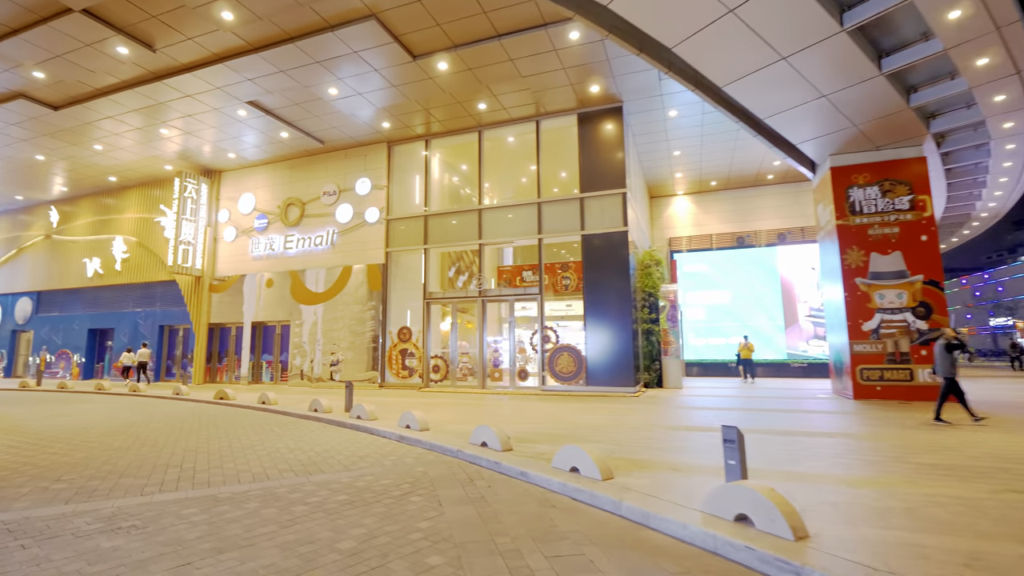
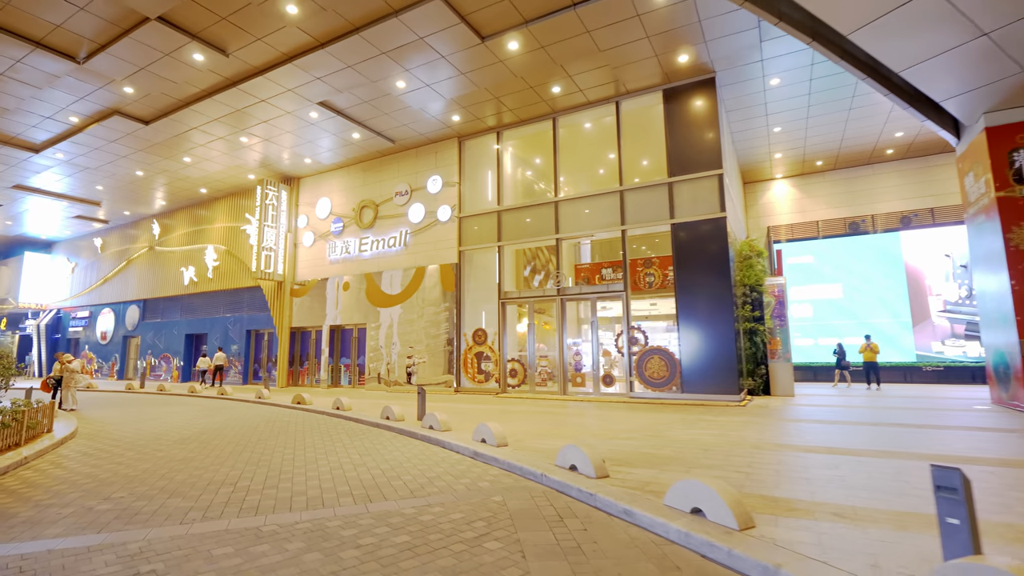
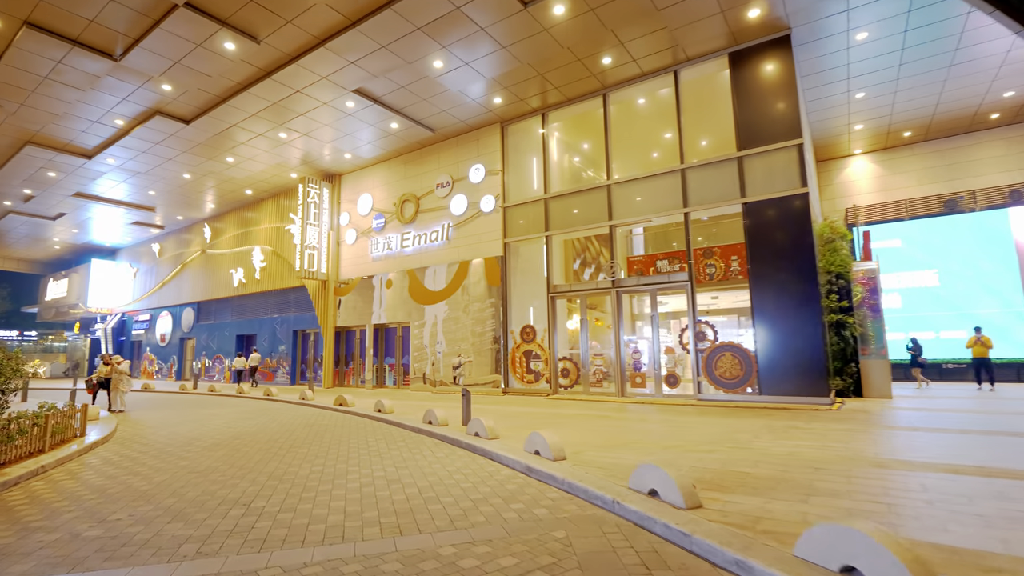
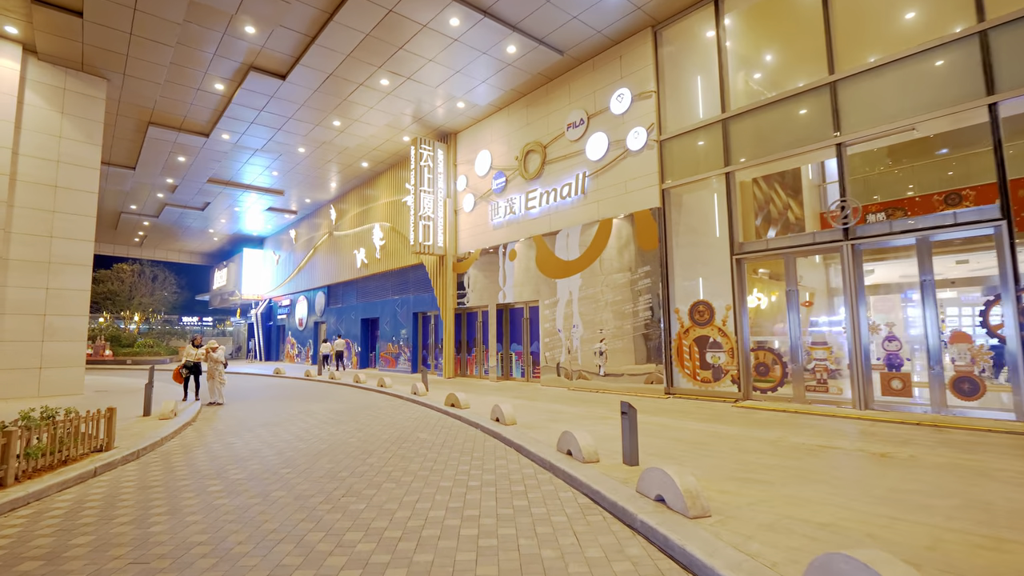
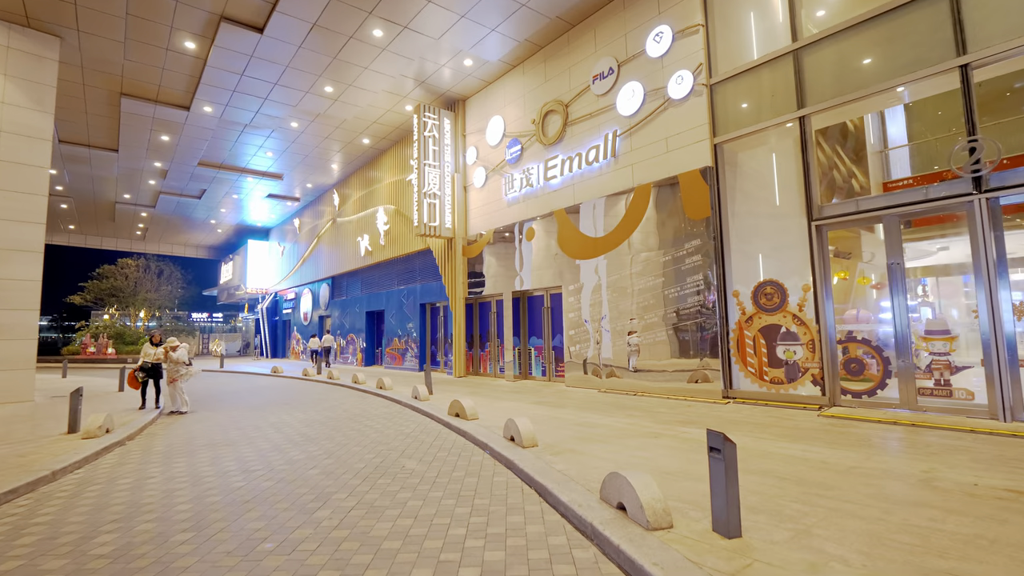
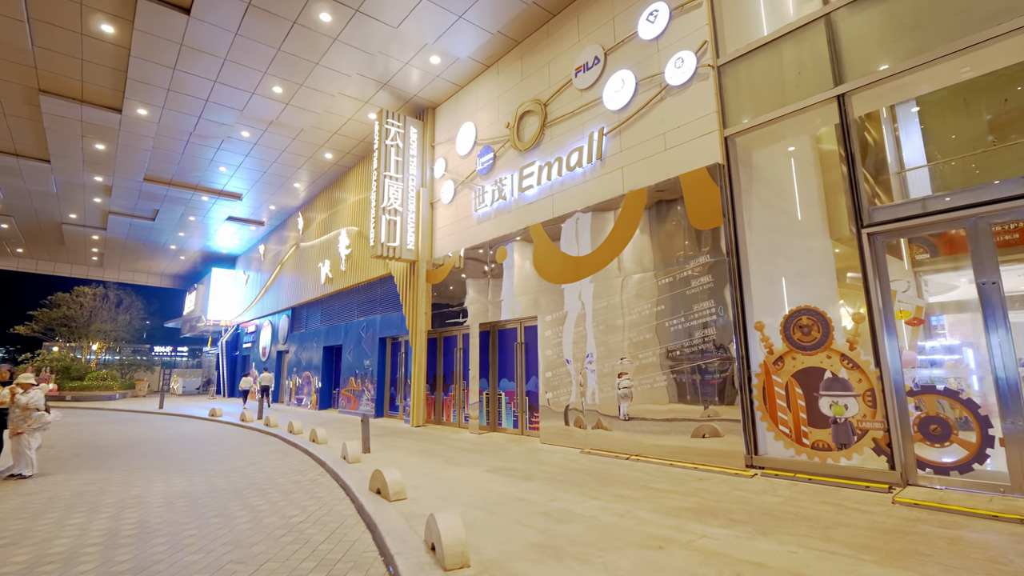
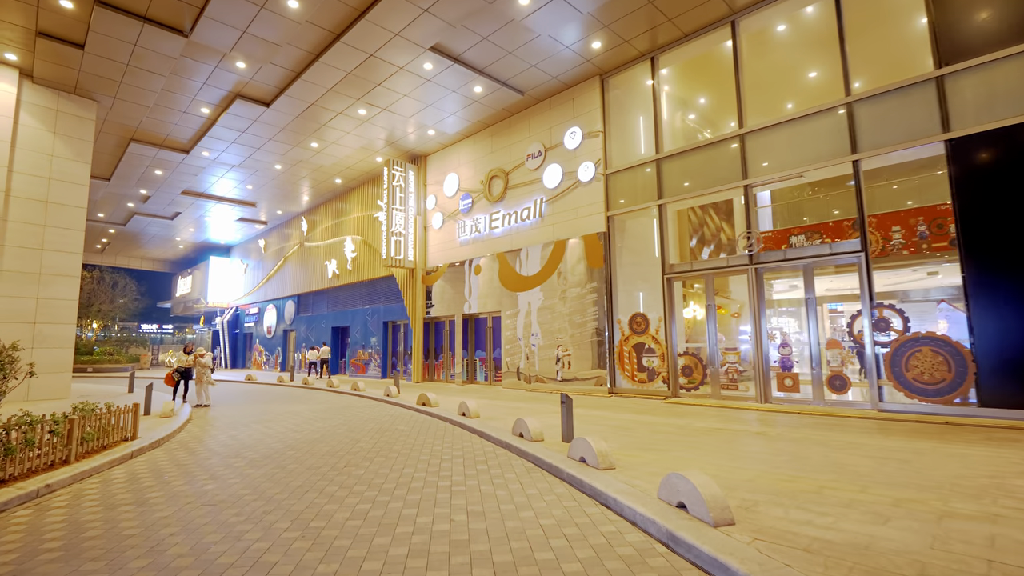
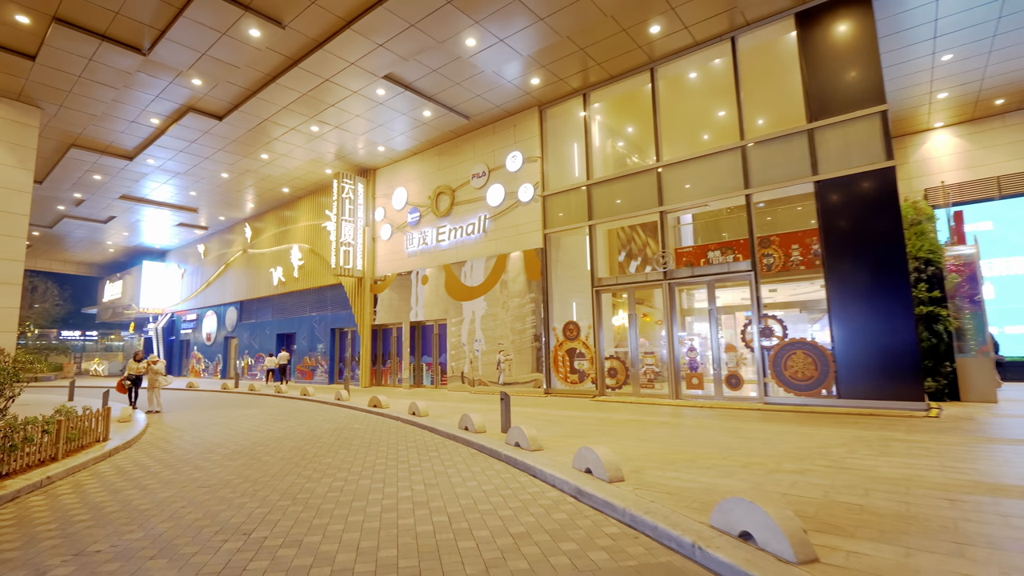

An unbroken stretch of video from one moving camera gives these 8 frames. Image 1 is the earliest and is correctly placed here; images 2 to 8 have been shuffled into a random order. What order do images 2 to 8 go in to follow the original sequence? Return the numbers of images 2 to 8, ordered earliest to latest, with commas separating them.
2, 3, 8, 7, 4, 5, 6
